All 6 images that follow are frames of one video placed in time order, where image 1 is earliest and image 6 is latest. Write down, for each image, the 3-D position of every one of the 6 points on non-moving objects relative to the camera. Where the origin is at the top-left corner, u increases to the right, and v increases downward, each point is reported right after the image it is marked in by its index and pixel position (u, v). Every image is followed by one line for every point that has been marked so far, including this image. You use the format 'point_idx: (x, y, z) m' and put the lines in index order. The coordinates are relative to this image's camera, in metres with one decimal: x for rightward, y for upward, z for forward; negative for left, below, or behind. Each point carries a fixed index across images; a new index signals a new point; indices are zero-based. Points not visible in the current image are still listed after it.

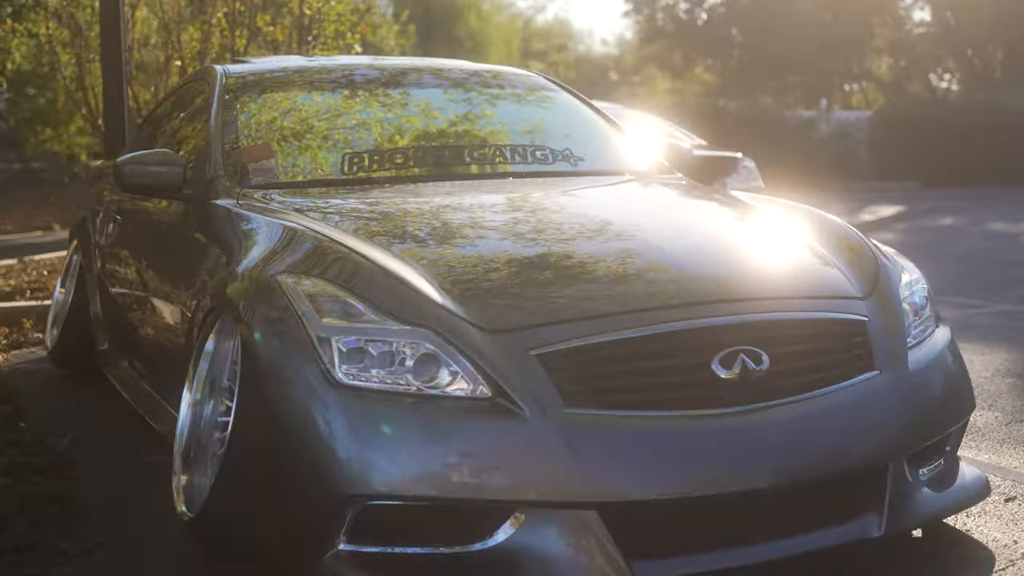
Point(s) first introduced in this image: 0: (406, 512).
0: (-0.2, -0.4, +2.7) m
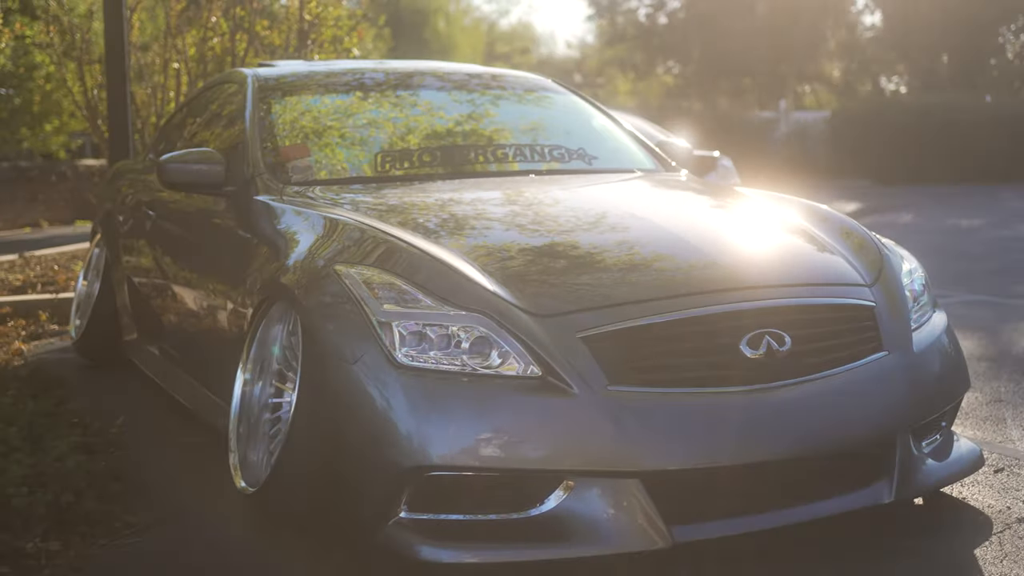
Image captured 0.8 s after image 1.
0: (-0.1, -0.4, +2.9) m
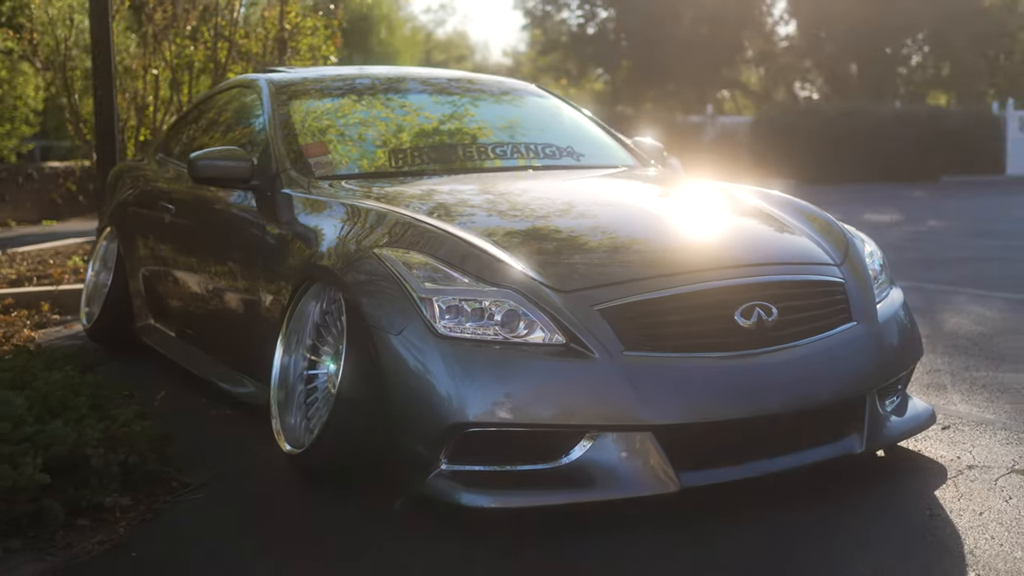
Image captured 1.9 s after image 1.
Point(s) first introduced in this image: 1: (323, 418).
0: (0.0, -0.3, +3.3) m
1: (-0.5, -0.3, +3.7) m
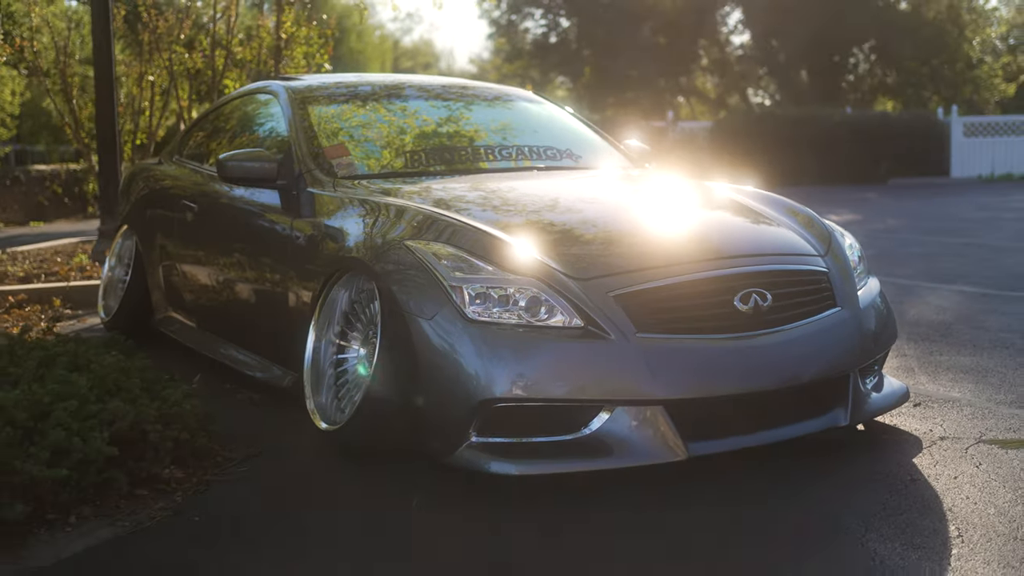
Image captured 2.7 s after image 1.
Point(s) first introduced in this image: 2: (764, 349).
0: (0.0, -0.3, +3.7) m
1: (-0.4, -0.3, +4.0) m
2: (+0.7, -0.2, +3.8) m
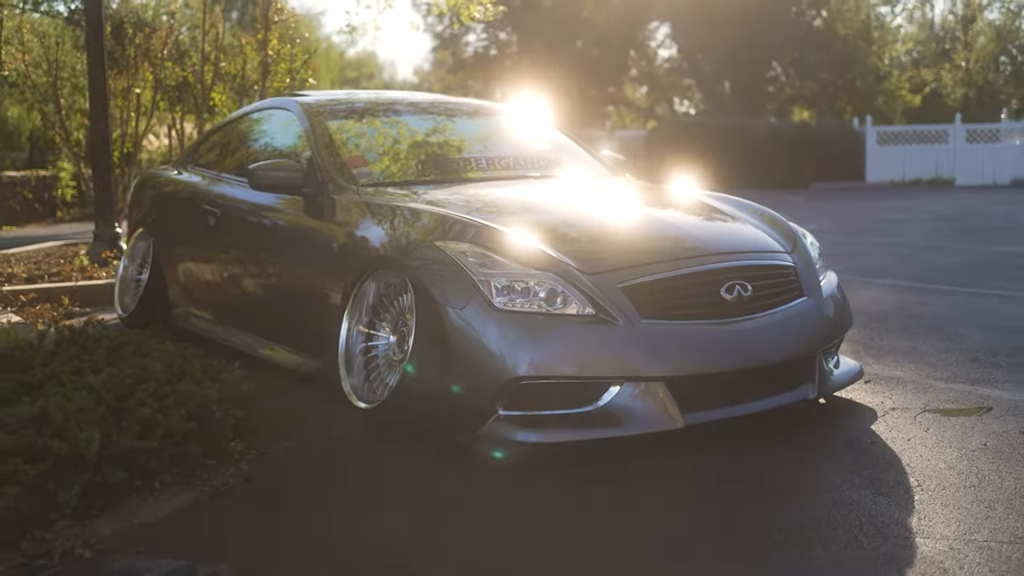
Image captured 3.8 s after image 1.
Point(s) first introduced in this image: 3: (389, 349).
0: (+0.1, -0.3, +4.3) m
1: (-0.4, -0.3, +4.5) m
2: (+0.7, -0.1, +4.4) m
3: (-0.4, -0.2, +4.7) m
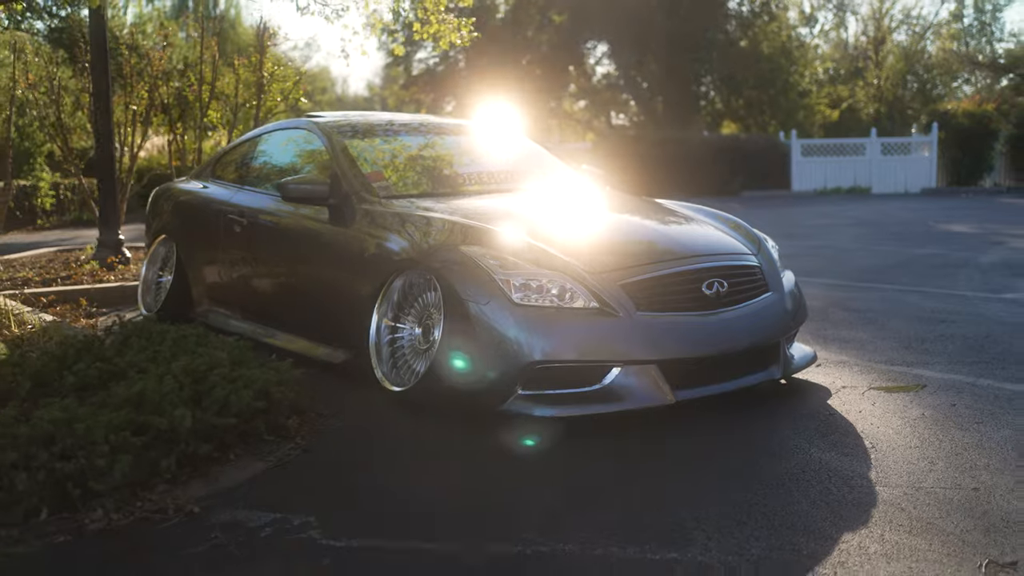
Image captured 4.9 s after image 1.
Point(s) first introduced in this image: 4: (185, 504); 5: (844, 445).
0: (+0.1, -0.3, +5.0) m
1: (-0.3, -0.3, +5.2) m
2: (+0.7, -0.1, +5.2) m
3: (-0.4, -0.2, +5.3) m
4: (-0.9, -0.6, +4.2) m
5: (+1.1, -0.5, +4.8) m
